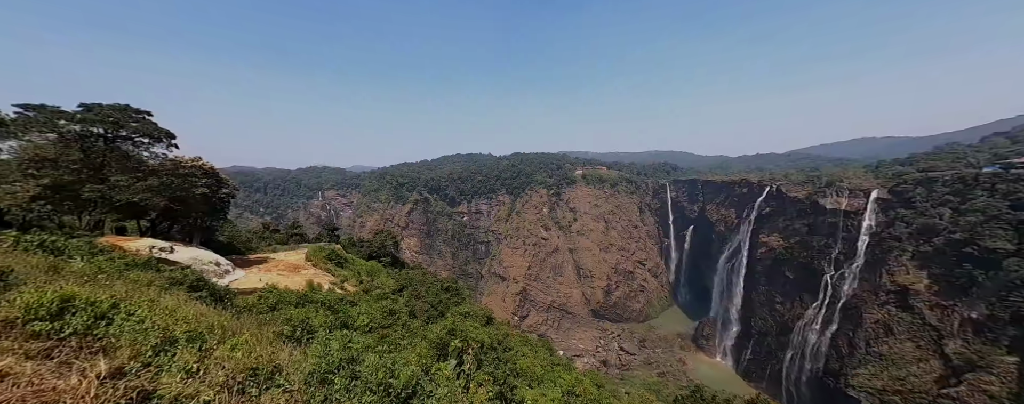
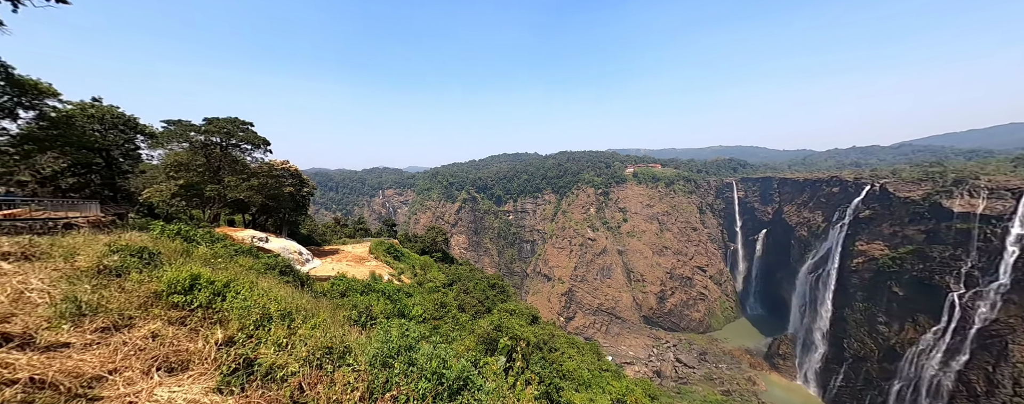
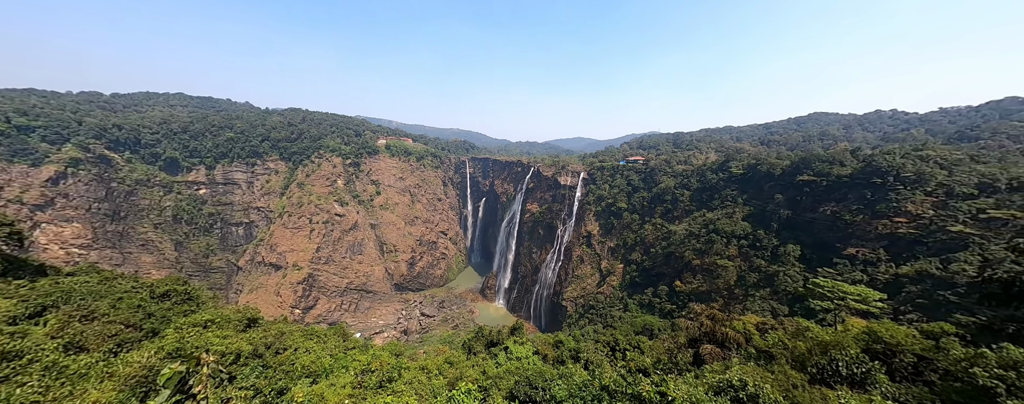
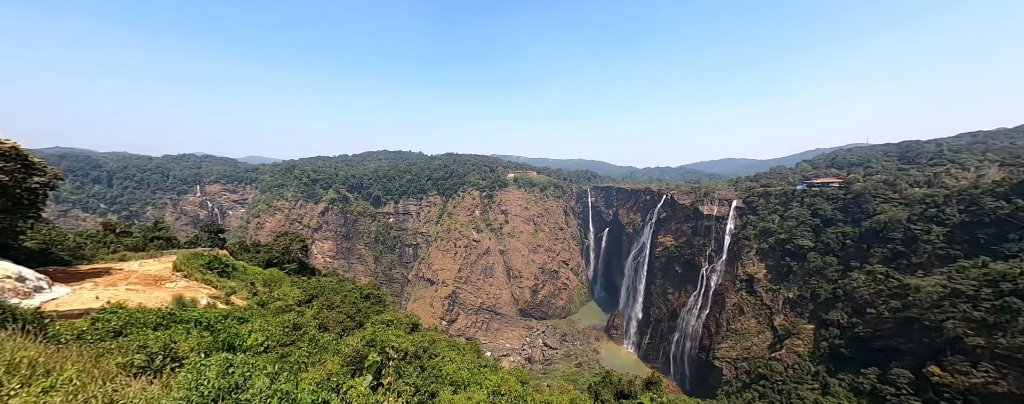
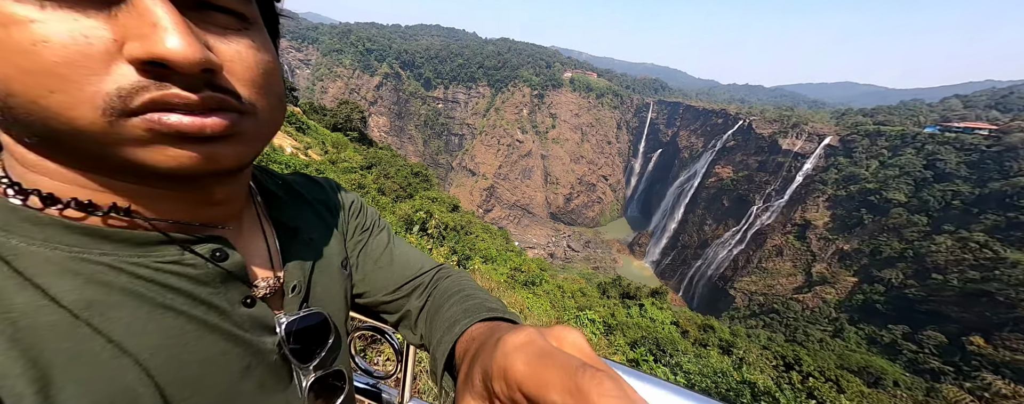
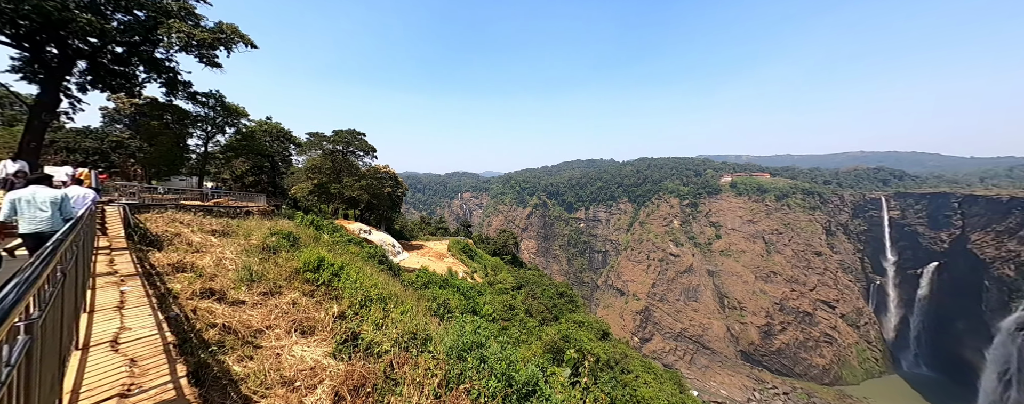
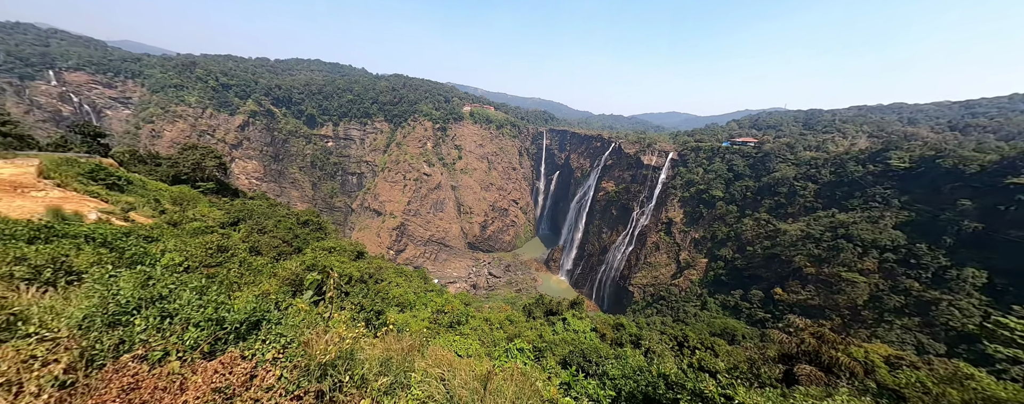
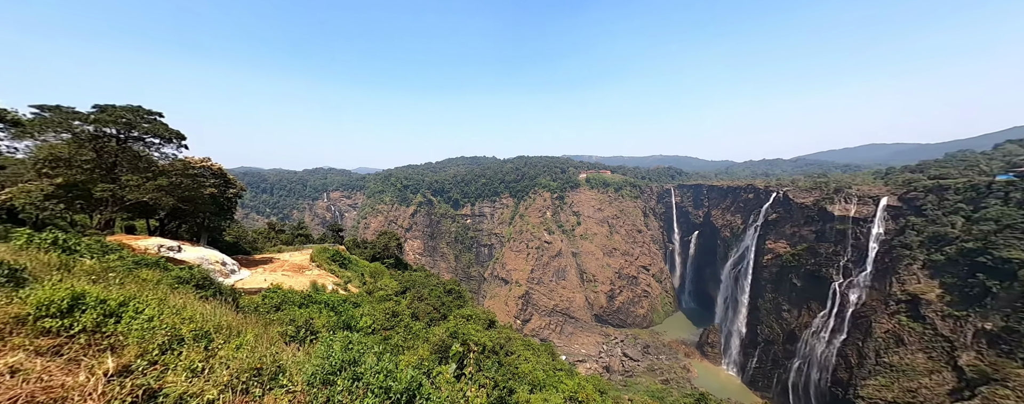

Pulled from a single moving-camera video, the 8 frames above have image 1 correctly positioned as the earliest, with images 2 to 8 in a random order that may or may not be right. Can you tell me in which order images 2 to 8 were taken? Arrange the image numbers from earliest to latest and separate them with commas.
2, 6, 8, 4, 3, 7, 5
